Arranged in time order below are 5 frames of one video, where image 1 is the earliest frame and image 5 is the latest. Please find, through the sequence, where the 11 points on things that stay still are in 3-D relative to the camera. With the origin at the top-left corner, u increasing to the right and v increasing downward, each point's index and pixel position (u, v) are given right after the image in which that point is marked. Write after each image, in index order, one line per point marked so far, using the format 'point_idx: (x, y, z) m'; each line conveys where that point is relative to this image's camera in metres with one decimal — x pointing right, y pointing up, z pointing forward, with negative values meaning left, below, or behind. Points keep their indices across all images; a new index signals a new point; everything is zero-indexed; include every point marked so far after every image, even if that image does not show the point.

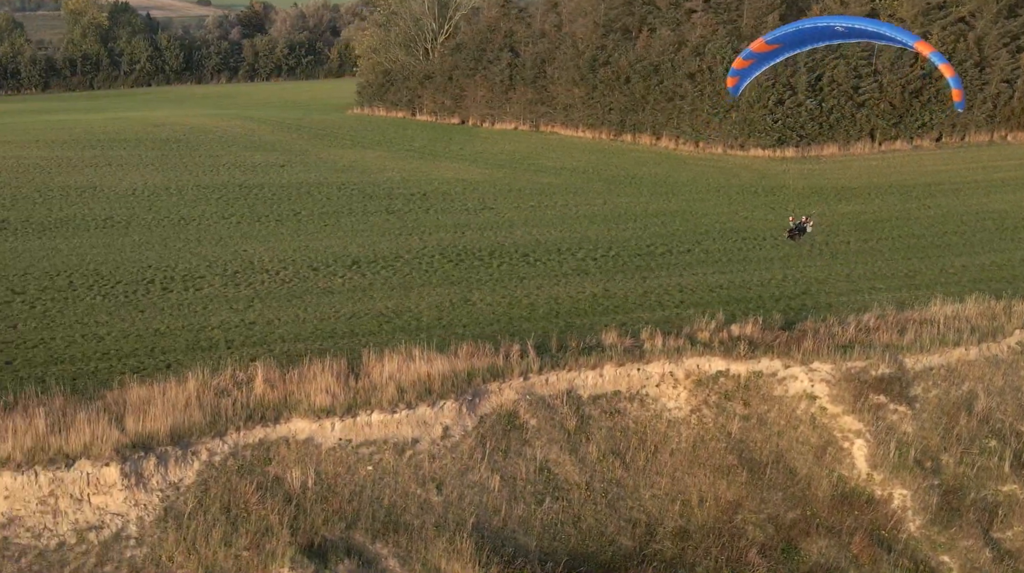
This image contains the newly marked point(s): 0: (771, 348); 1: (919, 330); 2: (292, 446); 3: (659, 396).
0: (+4.5, -1.1, +18.8) m
1: (+7.1, -0.7, +19.9) m
2: (-3.0, -2.2, +15.0) m
3: (+2.4, -1.8, +18.2) m
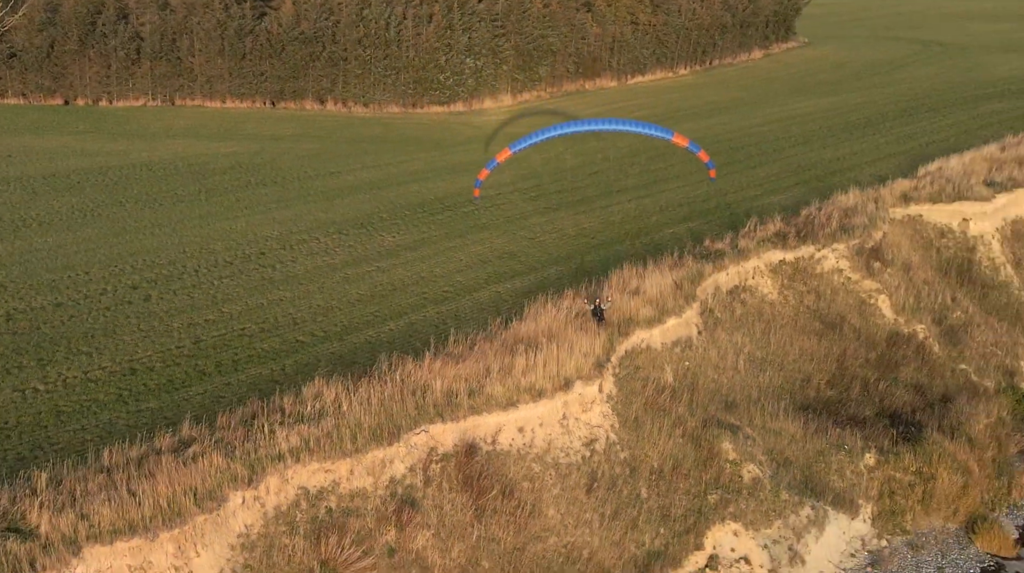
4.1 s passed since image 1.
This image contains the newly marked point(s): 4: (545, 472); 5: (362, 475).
0: (+6.4, +1.0, +24.2) m
1: (+8.2, +1.8, +26.4) m
2: (+2.1, -1.0, +17.3) m
3: (+5.1, 0.0, +22.7) m
4: (+0.5, -2.4, +14.1) m
5: (-1.6, -2.2, +12.8) m
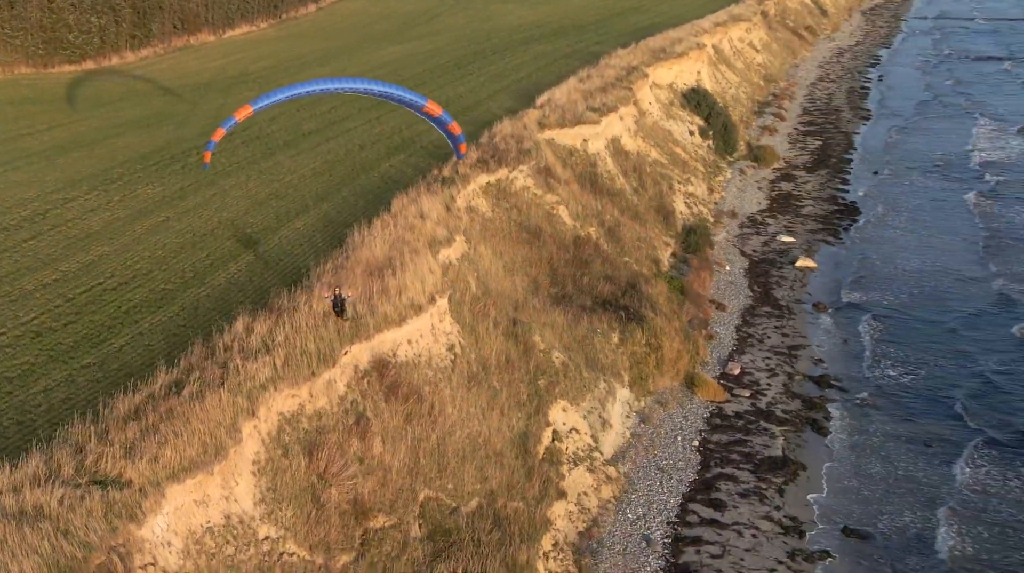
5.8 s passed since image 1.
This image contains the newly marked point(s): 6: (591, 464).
0: (-0.2, +3.0, +26.9) m
1: (+0.4, +4.0, +29.5) m
2: (-1.0, +0.3, +18.9) m
3: (-0.7, +1.9, +25.0) m
4: (-1.1, -1.2, +15.4) m
5: (-2.4, -1.3, +13.4) m
6: (+1.3, -2.9, +17.9) m
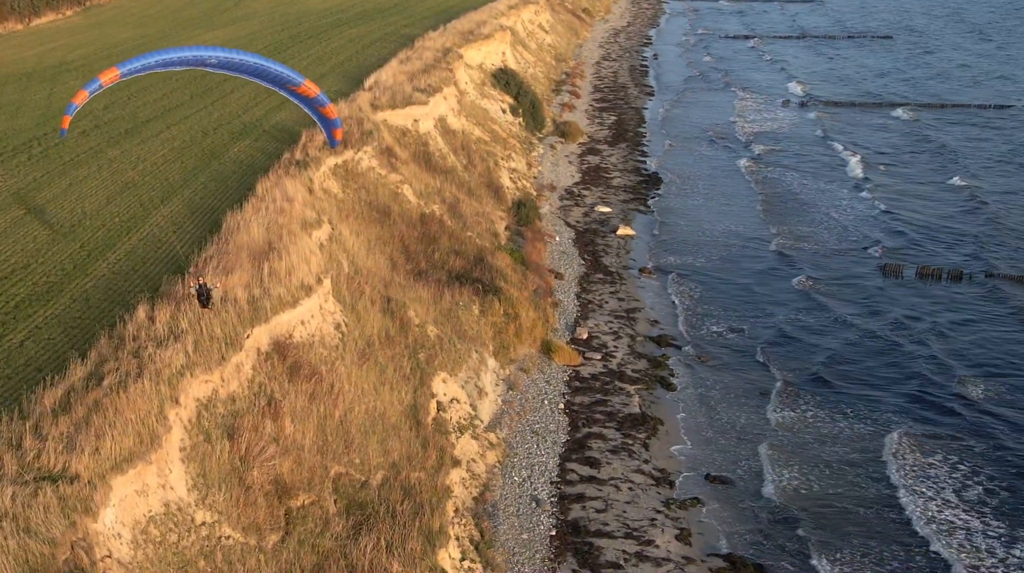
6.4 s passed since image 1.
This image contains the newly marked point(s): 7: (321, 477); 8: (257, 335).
0: (-3.9, +3.6, +26.9) m
1: (-3.9, +4.6, +29.6) m
2: (-3.2, +0.7, +19.0) m
3: (-4.0, +2.3, +25.0) m
4: (-2.6, -1.0, +15.6) m
5: (-3.5, -1.1, +13.3) m
6: (-0.6, -2.4, +18.5) m
7: (-2.5, -2.4, +14.0) m
8: (-3.3, -0.6, +14.1) m
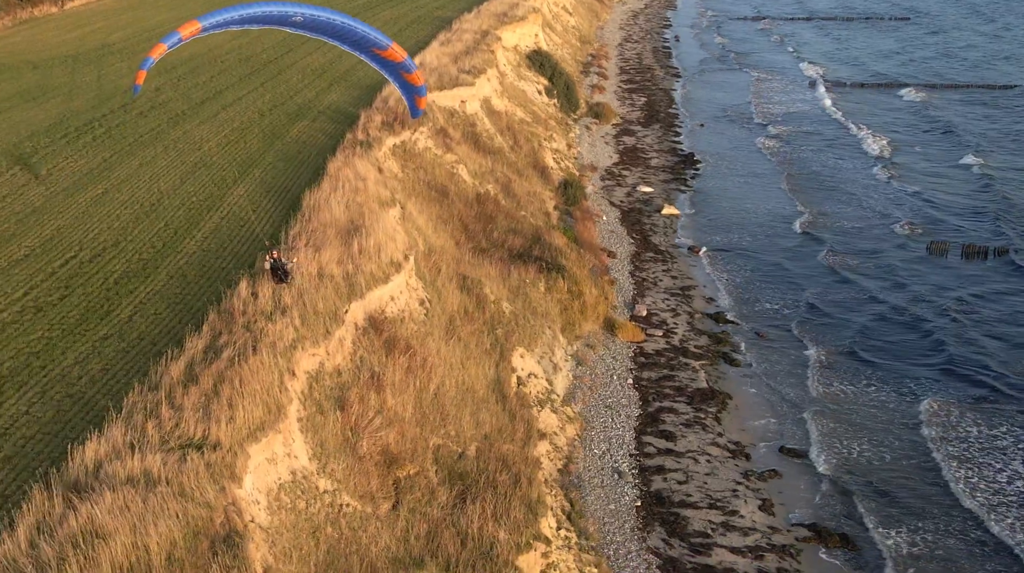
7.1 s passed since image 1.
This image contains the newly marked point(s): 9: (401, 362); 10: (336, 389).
0: (-2.5, +4.1, +27.0) m
1: (-2.4, +5.2, +29.7) m
2: (-1.9, +1.1, +19.2) m
3: (-2.6, +2.8, +25.1) m
4: (-1.3, -0.6, +15.8) m
5: (-2.3, -0.8, +13.6) m
6: (+0.7, -2.0, +18.6) m
7: (-1.2, -2.1, +14.2) m
8: (-2.0, -0.3, +14.3) m
9: (-1.5, -1.0, +14.5) m
10: (-2.3, -1.3, +13.3) m
